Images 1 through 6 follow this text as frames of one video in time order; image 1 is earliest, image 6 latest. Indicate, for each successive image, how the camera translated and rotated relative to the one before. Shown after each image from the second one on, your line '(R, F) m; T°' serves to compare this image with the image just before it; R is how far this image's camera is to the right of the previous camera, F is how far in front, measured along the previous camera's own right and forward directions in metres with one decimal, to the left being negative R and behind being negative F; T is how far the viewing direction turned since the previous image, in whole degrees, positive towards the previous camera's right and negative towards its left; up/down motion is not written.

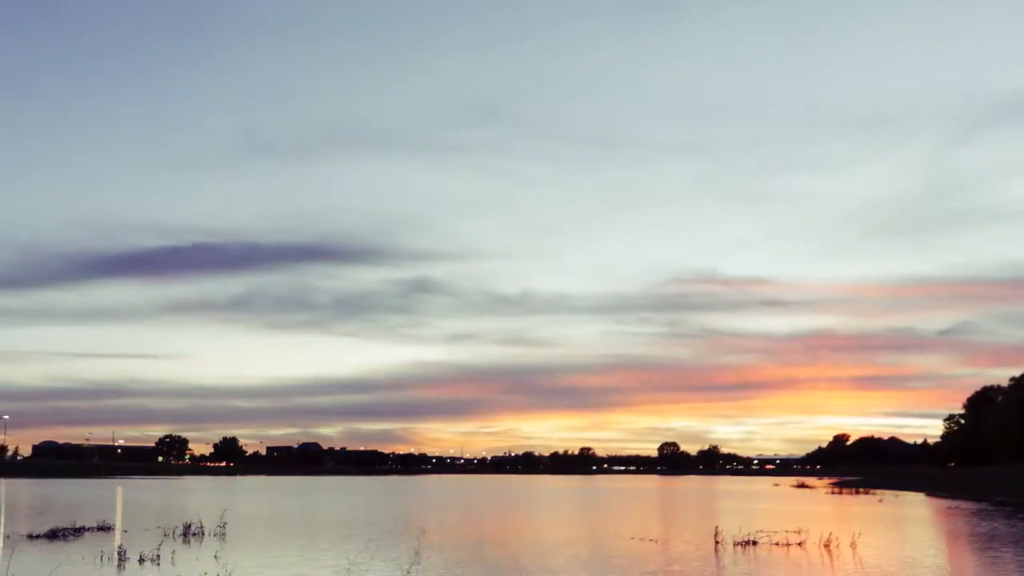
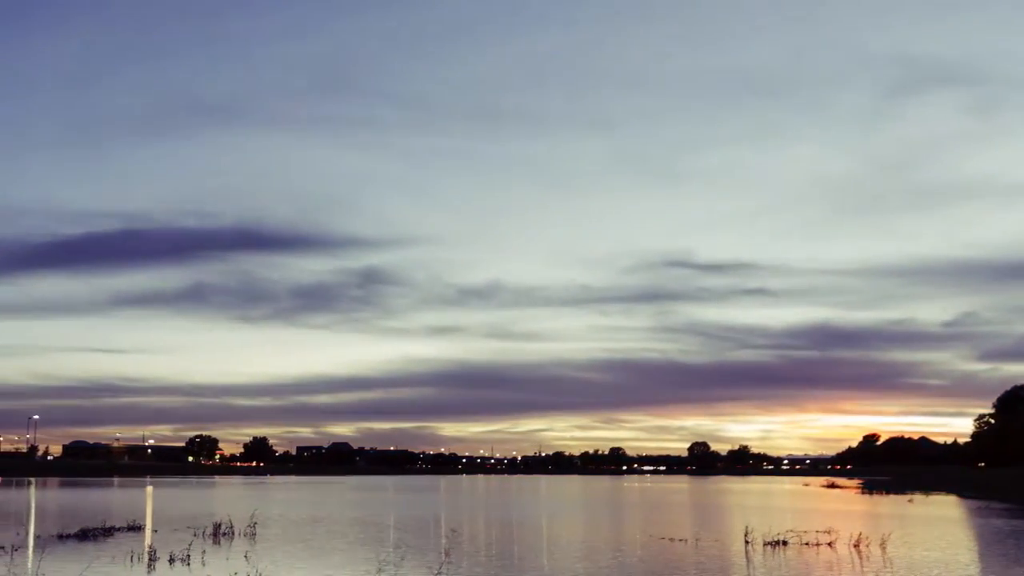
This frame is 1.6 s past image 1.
(-1.2, +0.1) m; 0°
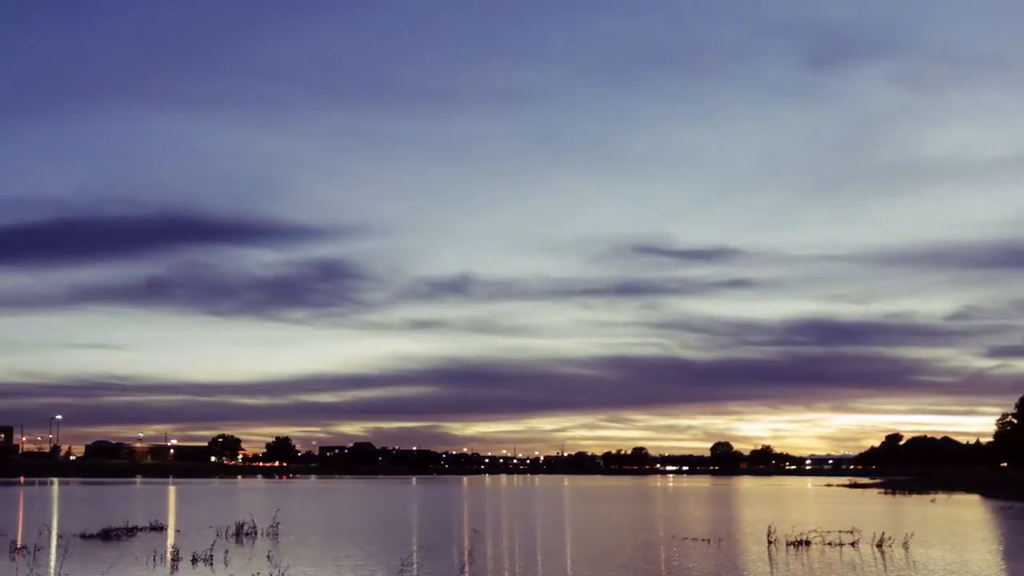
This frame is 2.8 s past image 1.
(-1.0, +0.1) m; 0°
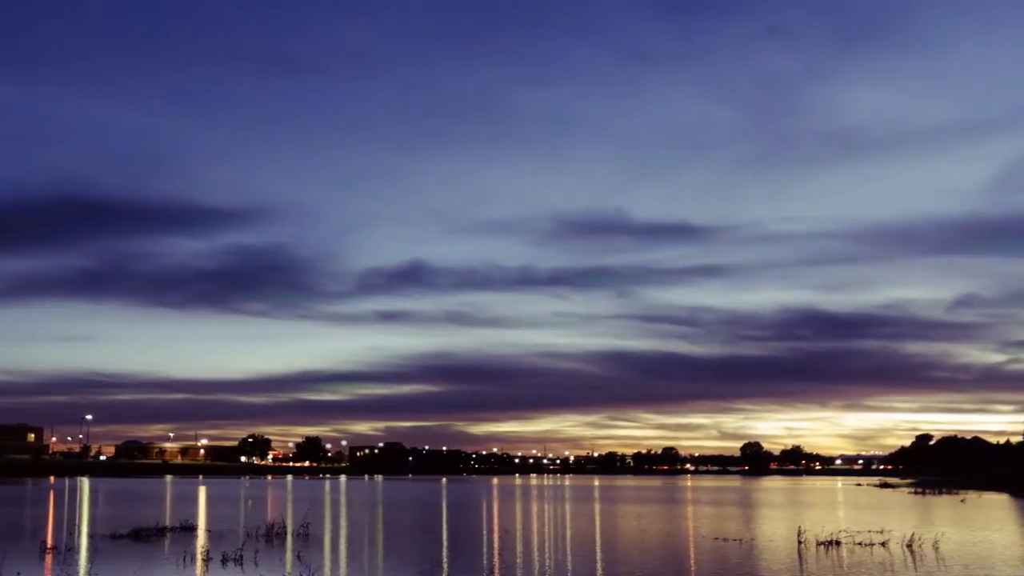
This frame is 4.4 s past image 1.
(-1.3, +0.1) m; 0°
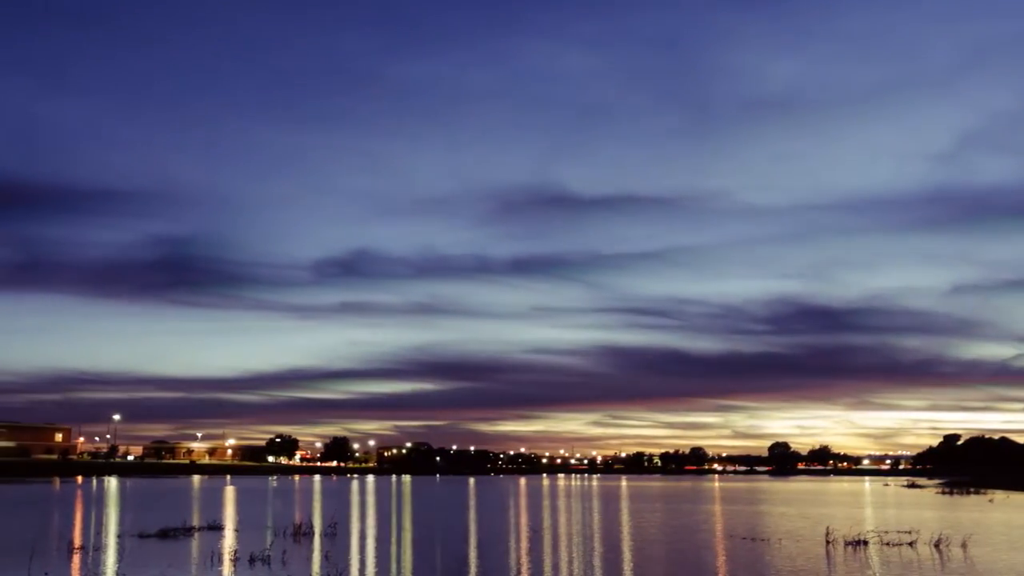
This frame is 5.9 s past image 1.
(-1.3, +0.1) m; 0°
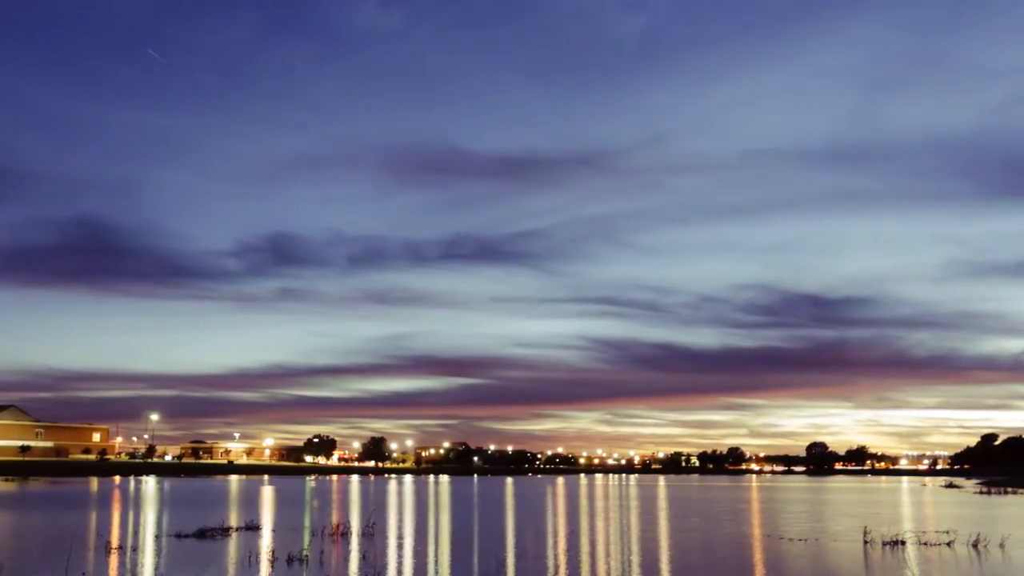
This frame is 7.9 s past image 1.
(-1.8, +0.1) m; 0°
